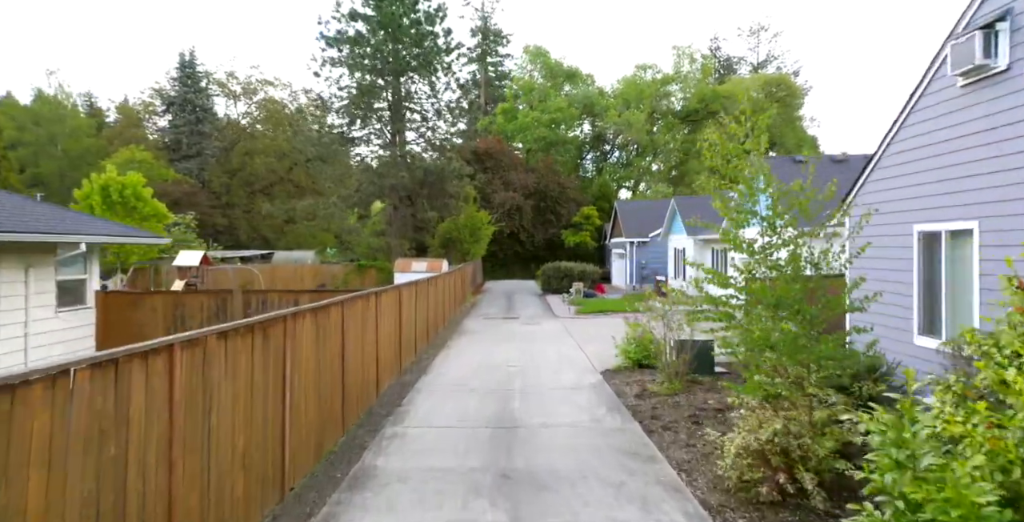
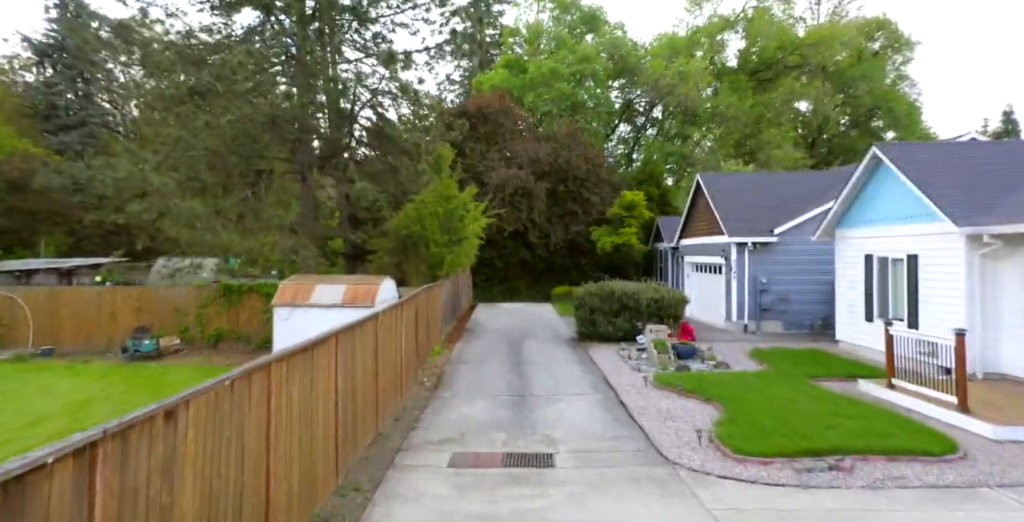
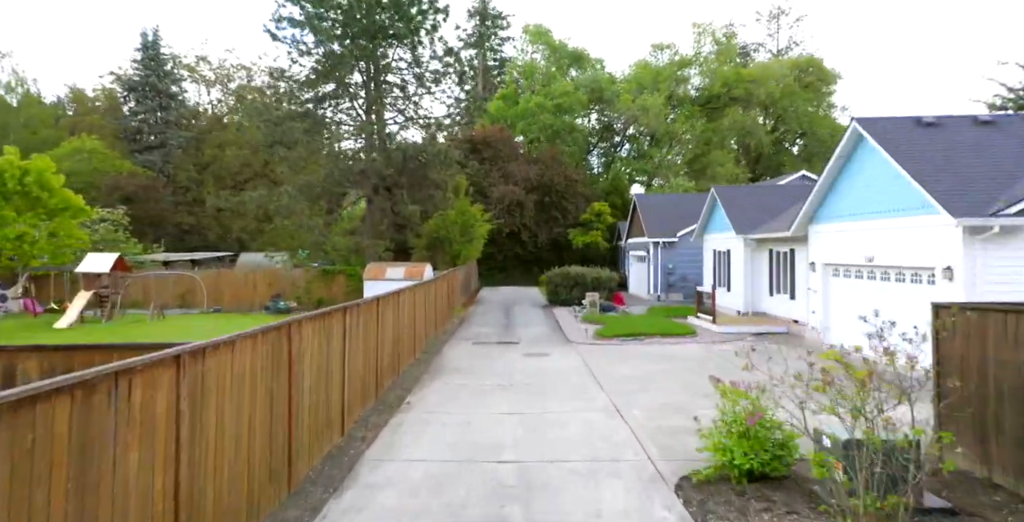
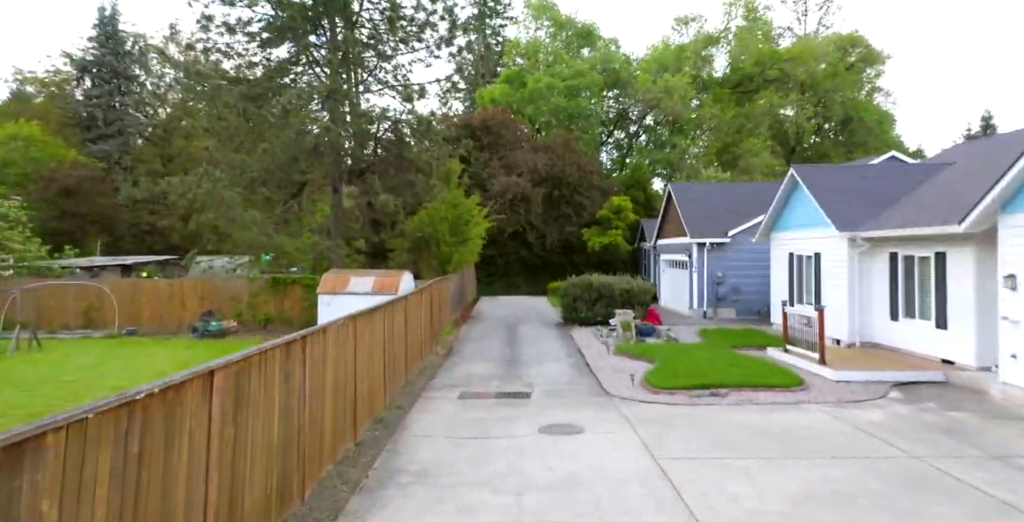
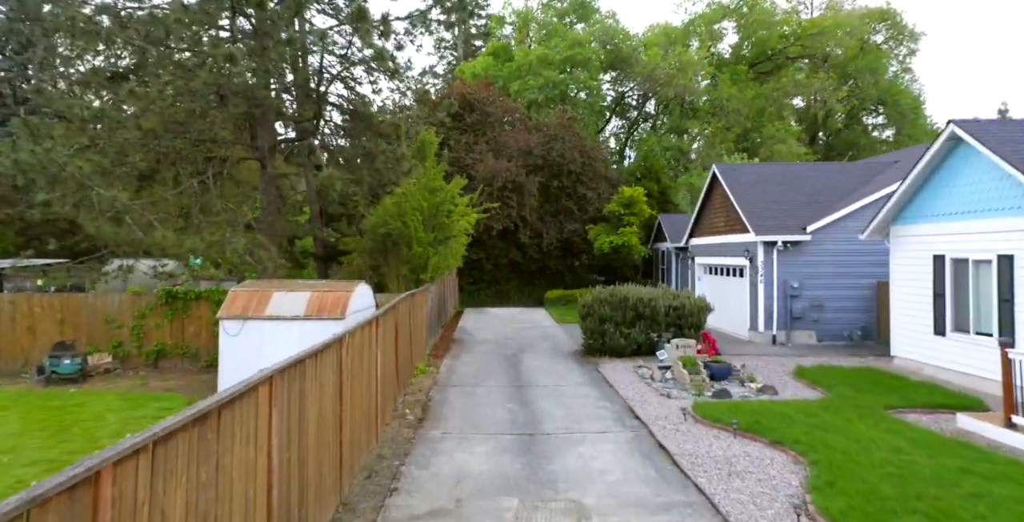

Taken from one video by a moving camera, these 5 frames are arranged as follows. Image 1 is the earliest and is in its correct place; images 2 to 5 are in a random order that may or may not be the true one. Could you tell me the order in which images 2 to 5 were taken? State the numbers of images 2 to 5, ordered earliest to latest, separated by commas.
3, 4, 2, 5
